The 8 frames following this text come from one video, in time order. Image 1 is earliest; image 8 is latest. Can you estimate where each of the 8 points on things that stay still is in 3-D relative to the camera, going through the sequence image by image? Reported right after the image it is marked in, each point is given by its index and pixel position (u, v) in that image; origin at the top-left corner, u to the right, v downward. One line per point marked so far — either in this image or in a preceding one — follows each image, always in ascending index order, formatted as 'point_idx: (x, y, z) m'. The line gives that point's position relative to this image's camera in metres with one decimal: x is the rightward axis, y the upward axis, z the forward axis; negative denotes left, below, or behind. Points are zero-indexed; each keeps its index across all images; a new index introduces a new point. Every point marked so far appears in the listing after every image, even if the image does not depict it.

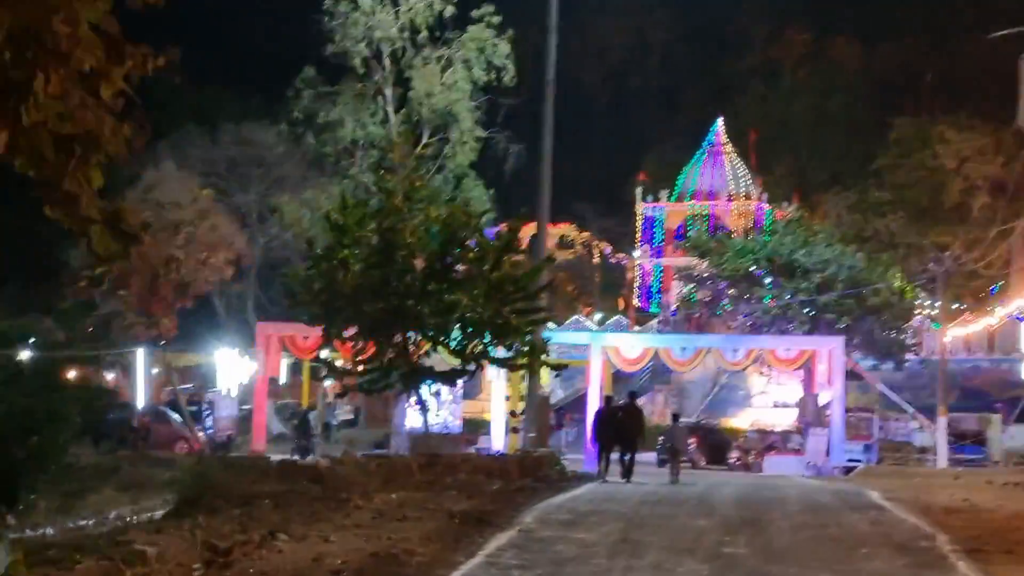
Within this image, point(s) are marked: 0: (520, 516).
0: (0.0, -1.1, +12.3) m
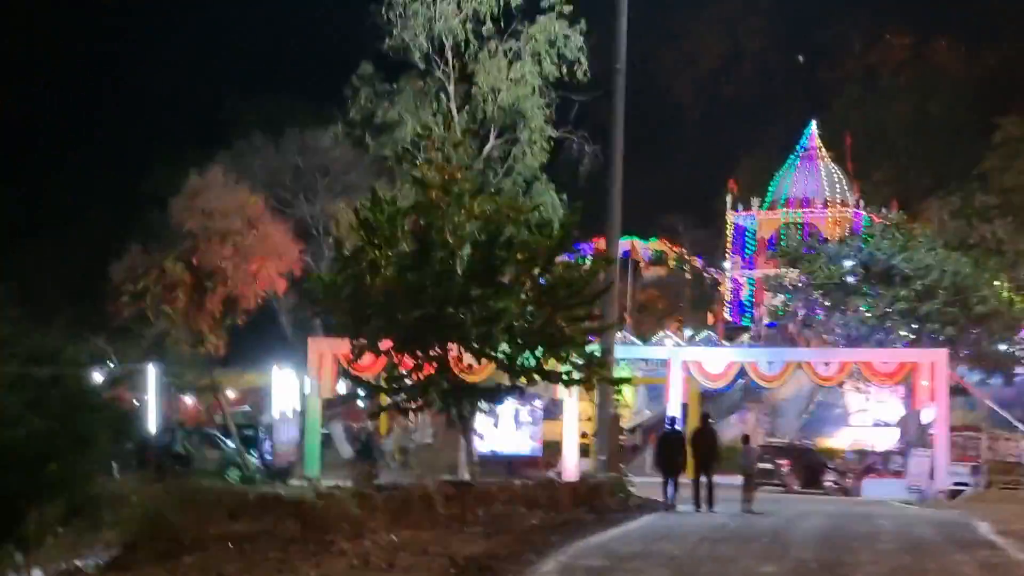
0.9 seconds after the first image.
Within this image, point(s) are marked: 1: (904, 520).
0: (+0.1, -1.1, +9.9) m
1: (+2.5, -1.5, +16.6) m
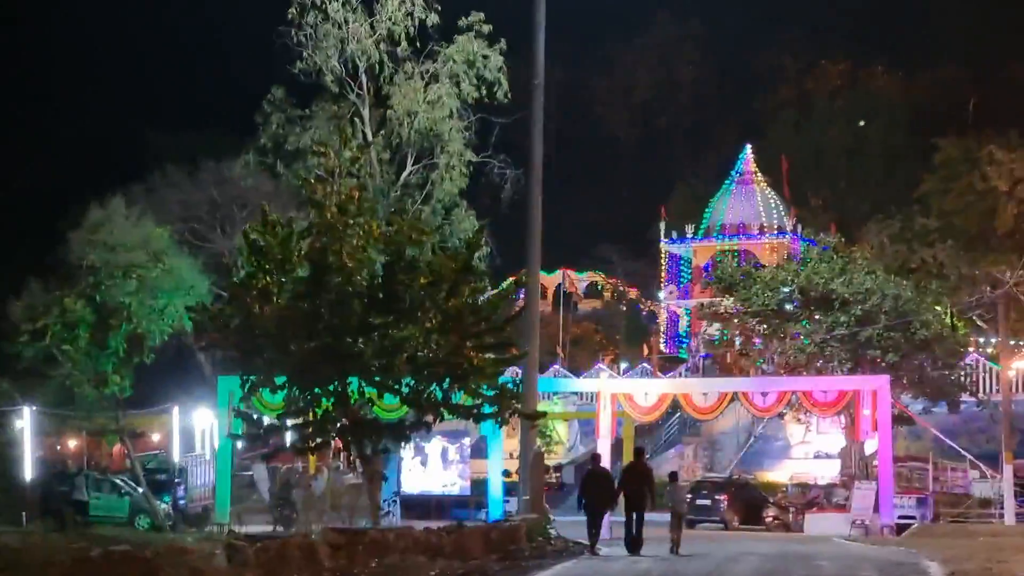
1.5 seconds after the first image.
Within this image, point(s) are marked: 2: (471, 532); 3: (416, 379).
0: (-0.3, -1.1, +8.5) m
1: (+2.0, -1.6, +15.2) m
2: (-0.2, -1.4, +14.3) m
3: (-0.6, -0.6, +15.9) m
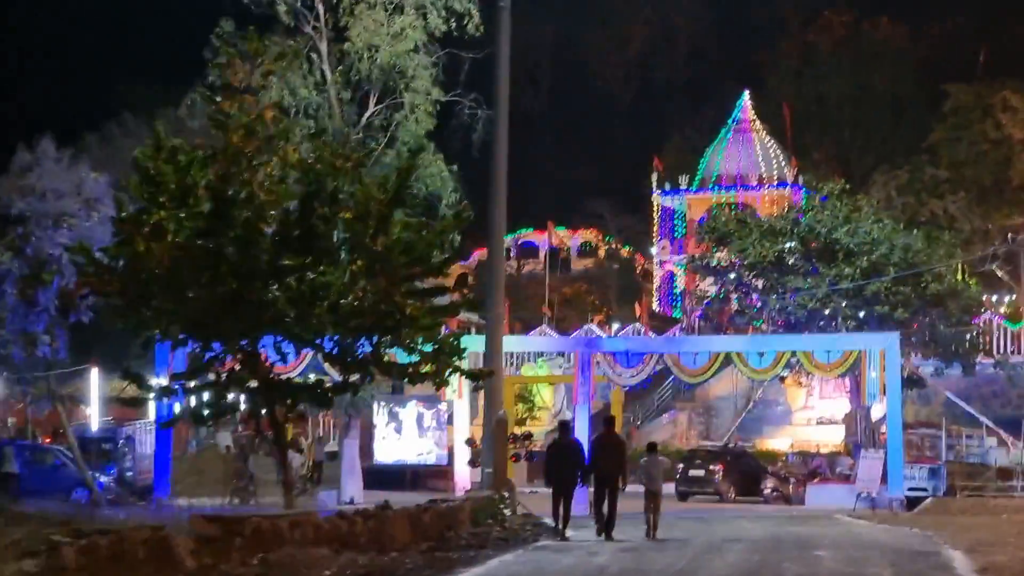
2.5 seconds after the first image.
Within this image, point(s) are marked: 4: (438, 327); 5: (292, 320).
0: (-0.6, -0.9, +6.0) m
1: (+1.7, -1.3, +12.7) m
2: (-0.5, -1.1, +11.8) m
3: (-0.9, -0.2, +13.4) m
4: (-0.4, -0.2, +13.6) m
5: (-1.1, -0.2, +13.0) m
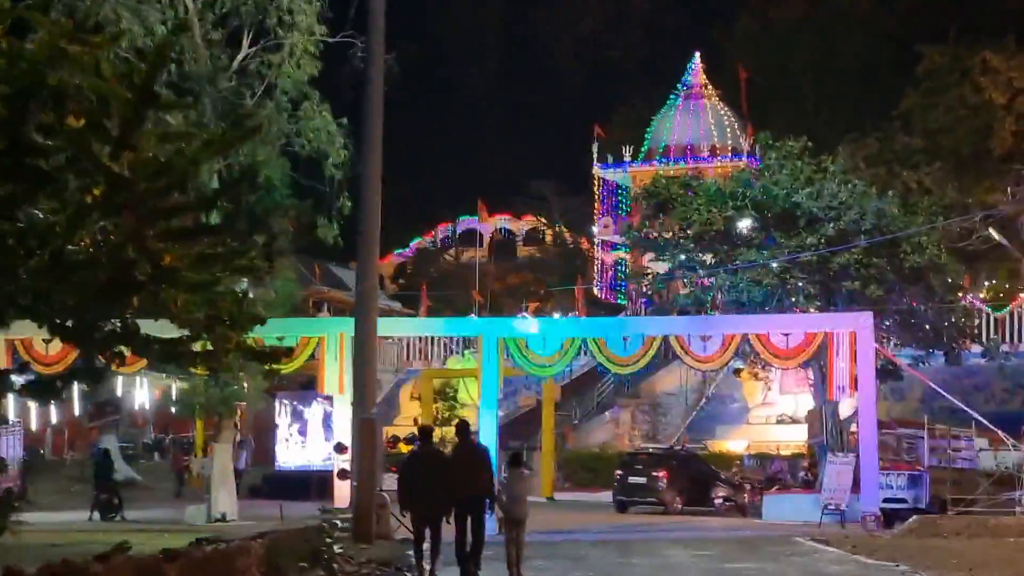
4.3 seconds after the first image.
0: (-1.2, -0.7, +1.8) m
1: (+1.0, -1.1, +8.5) m
2: (-1.2, -0.8, +7.7) m
3: (-1.6, 0.0, +9.2) m
4: (-1.1, 0.0, +9.5) m
5: (-1.8, +0.1, +8.8) m
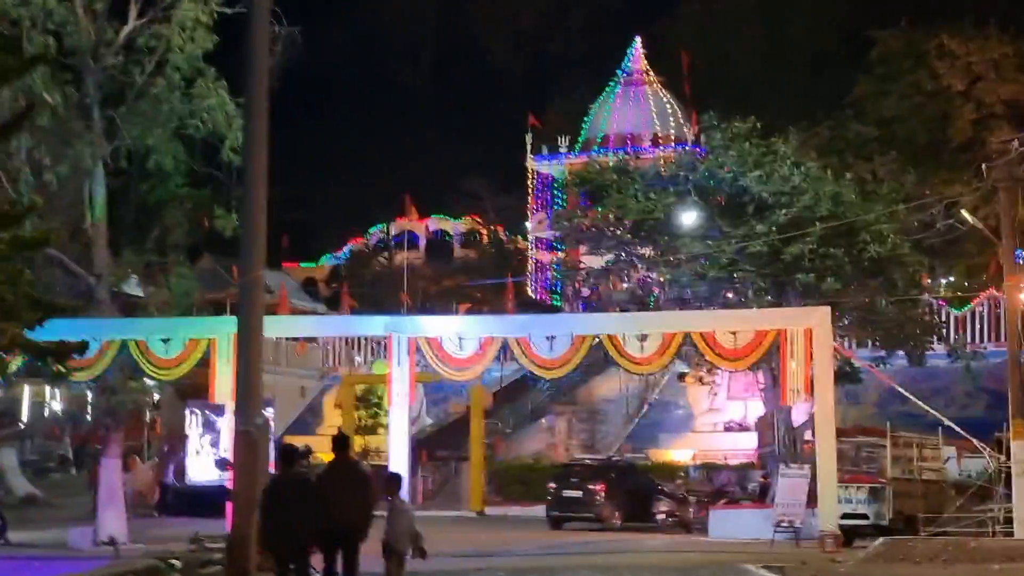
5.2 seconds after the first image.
0: (-1.4, -0.6, -0.4) m
1: (+0.7, -1.0, +6.4) m
2: (-1.5, -0.8, +5.5) m
3: (-2.0, 0.0, +7.0) m
4: (-1.5, +0.1, +7.3) m
5: (-2.2, +0.1, +6.7) m
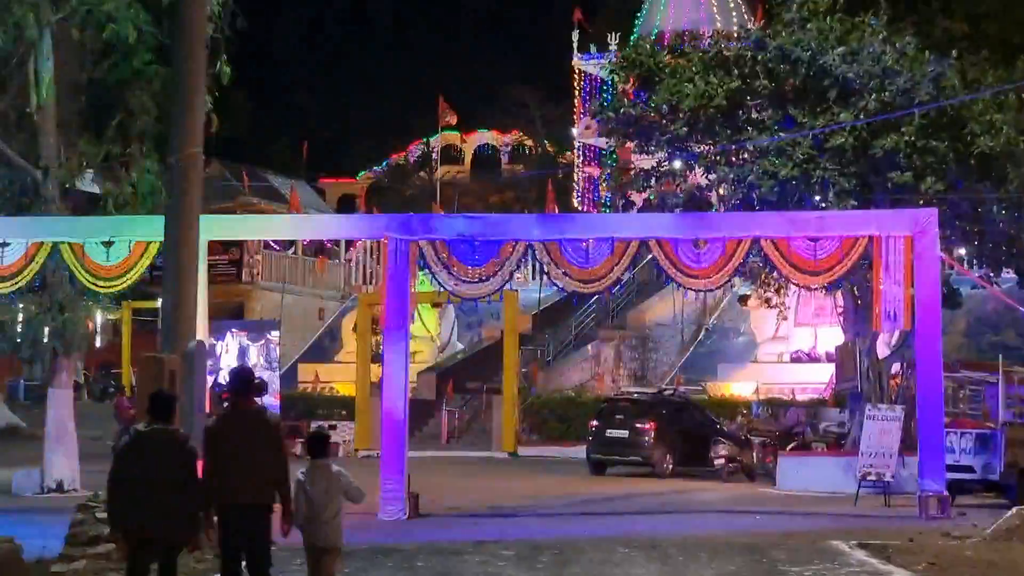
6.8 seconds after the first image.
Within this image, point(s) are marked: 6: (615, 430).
0: (-1.7, -0.5, -3.7) m
1: (+0.5, -0.7, +3.0) m
2: (-1.7, -0.5, +2.1) m
3: (-2.1, +0.3, +3.6) m
4: (-1.6, +0.4, +3.9) m
5: (-2.3, +0.4, +3.3) m
6: (+0.8, -1.1, +19.9) m
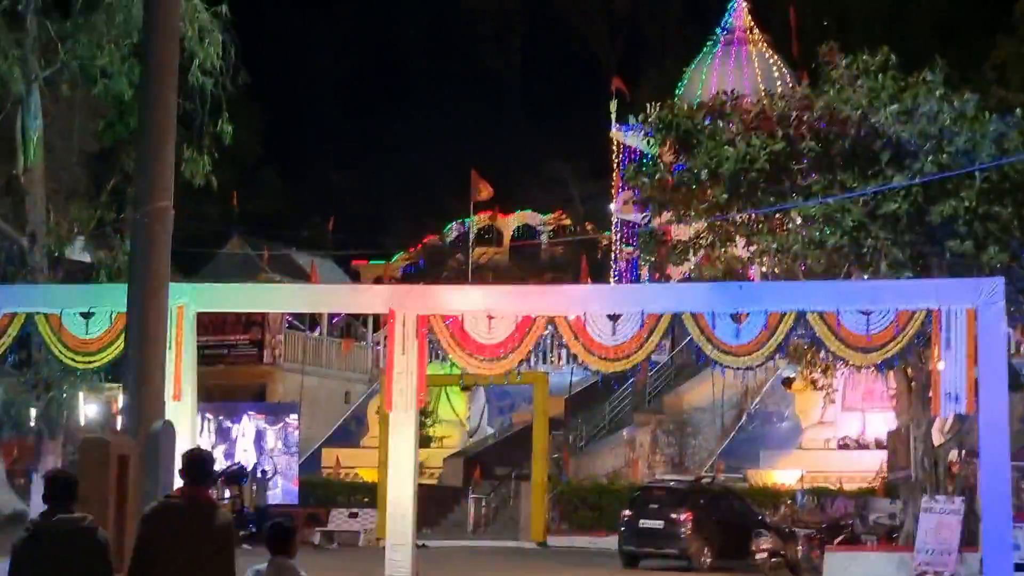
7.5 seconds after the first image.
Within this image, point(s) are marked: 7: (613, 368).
0: (-1.9, -0.3, -5.0) m
1: (+0.5, -0.8, +1.6) m
2: (-1.8, -0.5, +0.8) m
3: (-2.1, +0.3, +2.4) m
4: (-1.6, +0.3, +2.6) m
5: (-2.4, +0.4, +2.0) m
6: (+1.0, -1.7, +18.5) m
7: (+0.5, -0.4, +13.5) m
